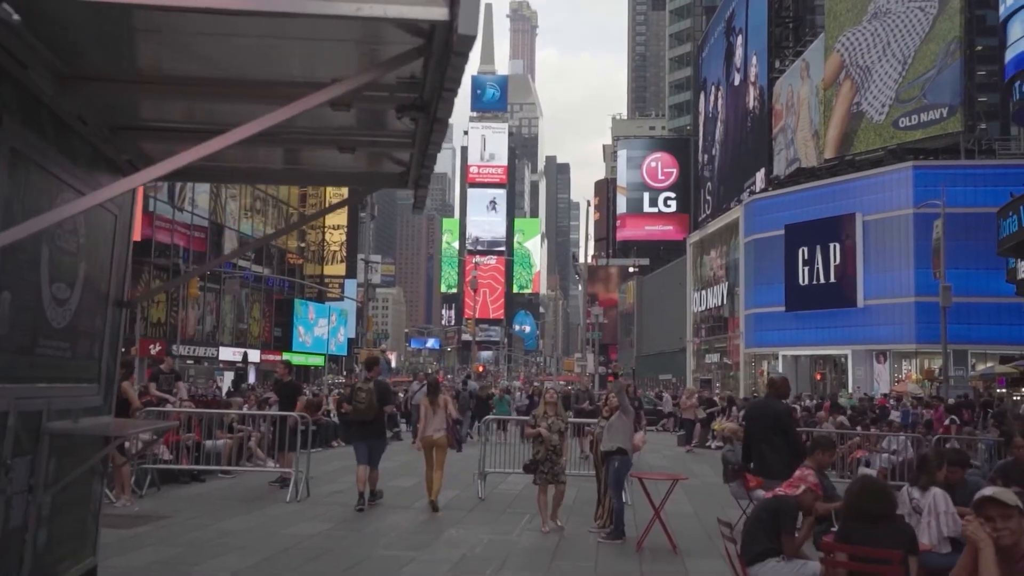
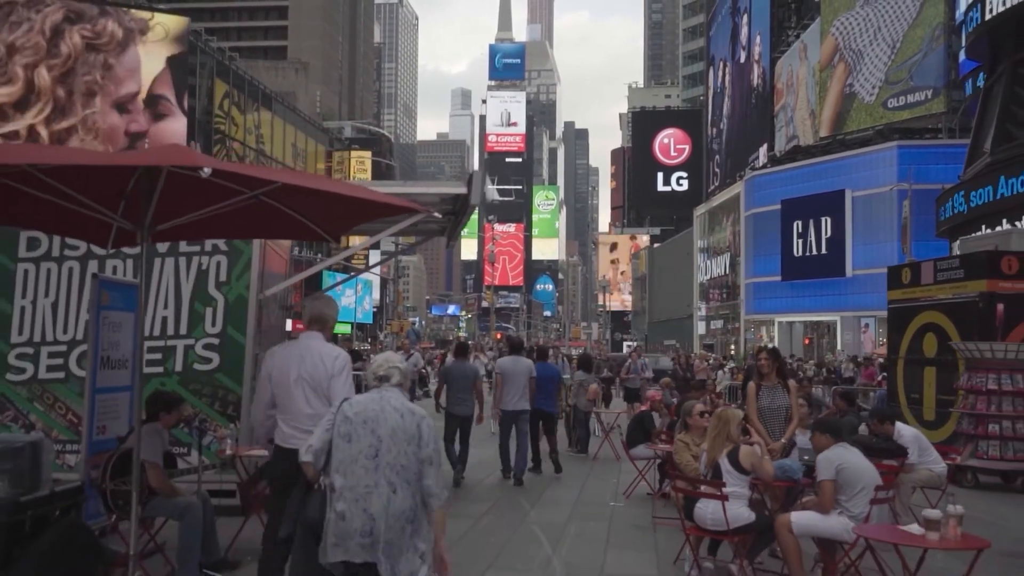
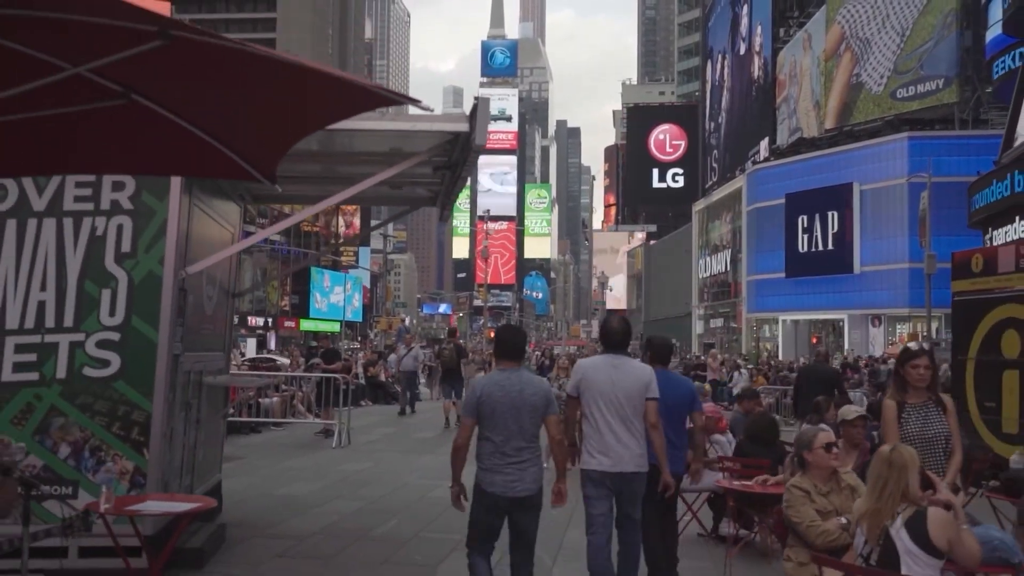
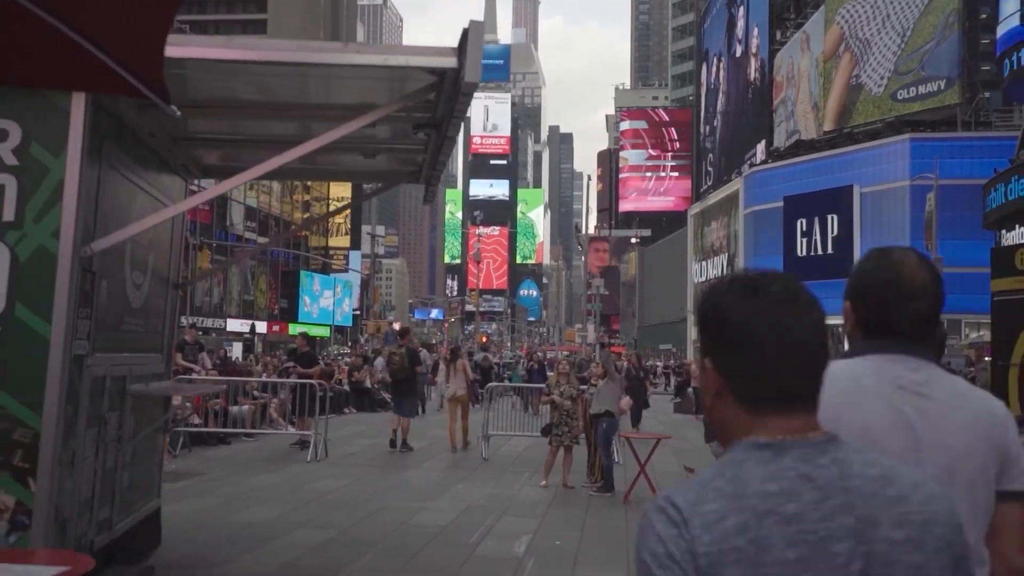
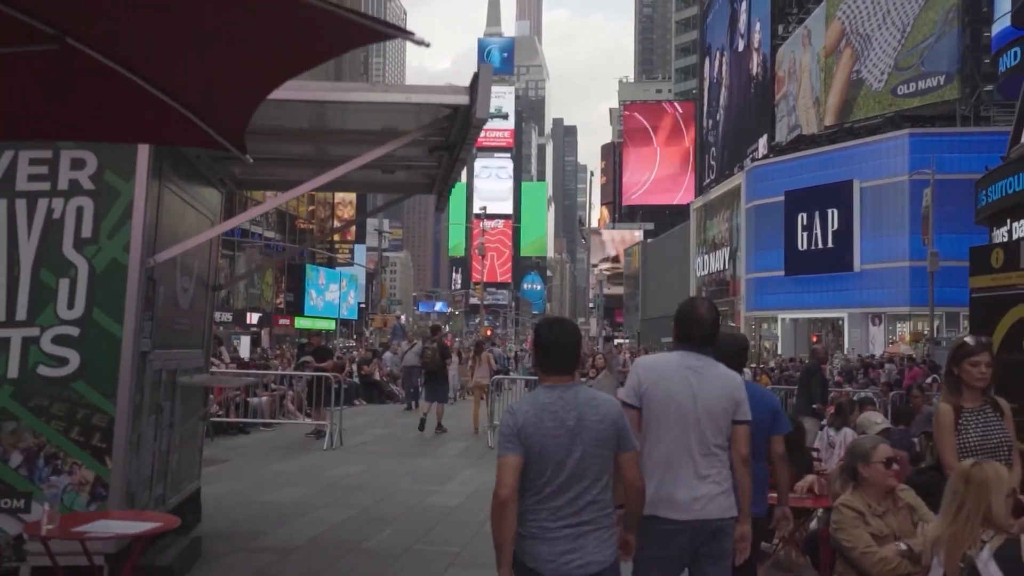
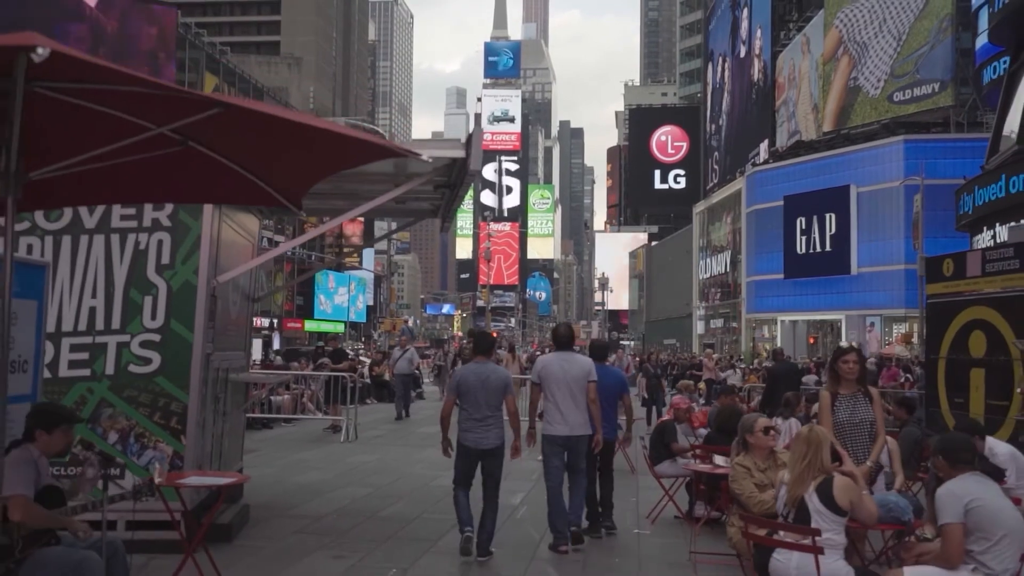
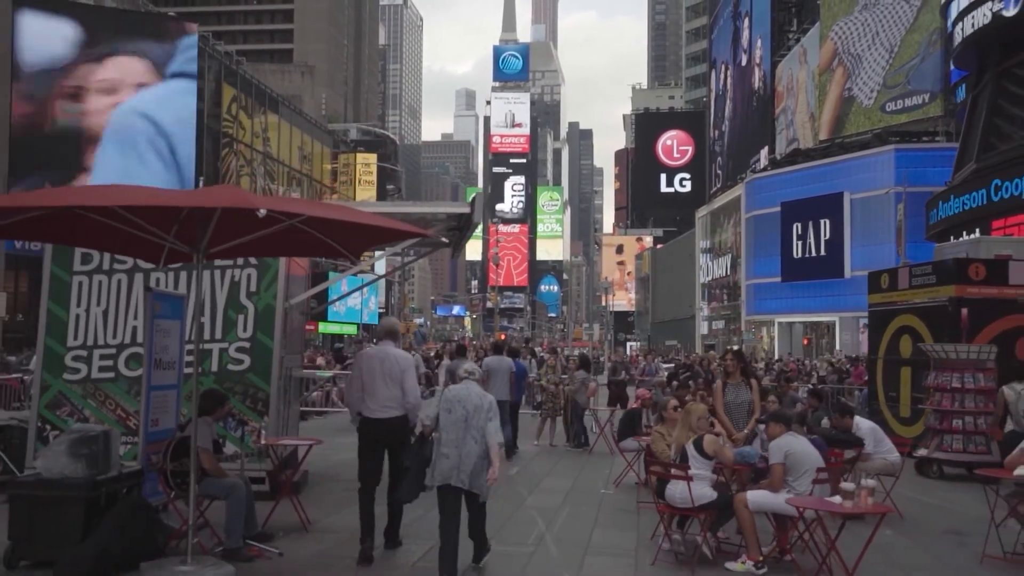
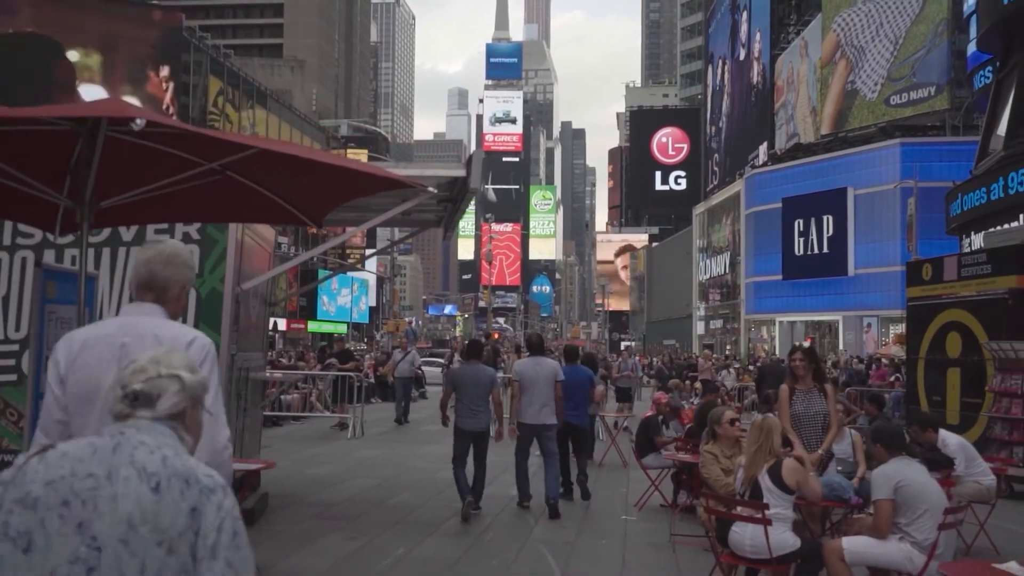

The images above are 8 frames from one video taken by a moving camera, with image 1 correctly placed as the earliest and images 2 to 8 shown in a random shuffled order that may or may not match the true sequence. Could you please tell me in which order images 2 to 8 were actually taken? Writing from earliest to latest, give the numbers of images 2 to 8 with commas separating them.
4, 5, 3, 6, 8, 2, 7
